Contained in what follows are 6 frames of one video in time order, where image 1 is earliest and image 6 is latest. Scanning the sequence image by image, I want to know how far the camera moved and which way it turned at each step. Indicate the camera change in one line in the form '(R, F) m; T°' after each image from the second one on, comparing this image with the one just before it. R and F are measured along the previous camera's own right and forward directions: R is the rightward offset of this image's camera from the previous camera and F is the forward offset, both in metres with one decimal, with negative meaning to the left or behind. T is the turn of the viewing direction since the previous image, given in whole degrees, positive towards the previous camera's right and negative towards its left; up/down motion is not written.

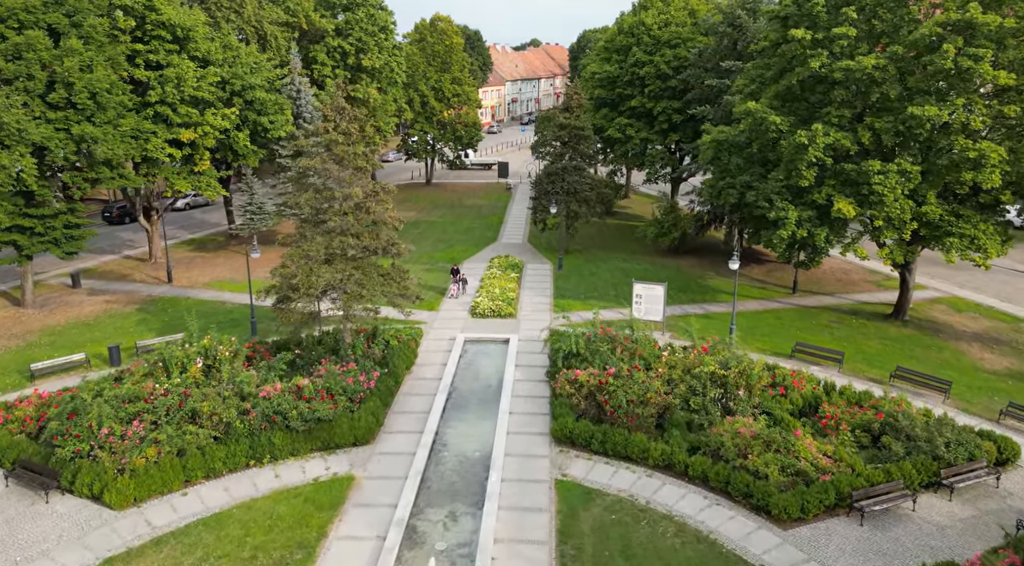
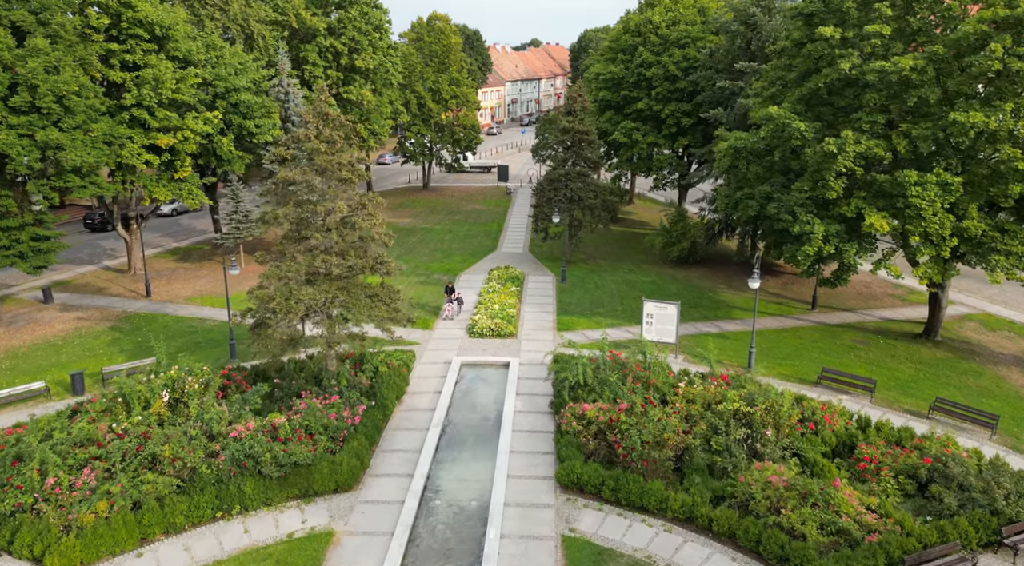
(0.0, +2.1) m; 0°
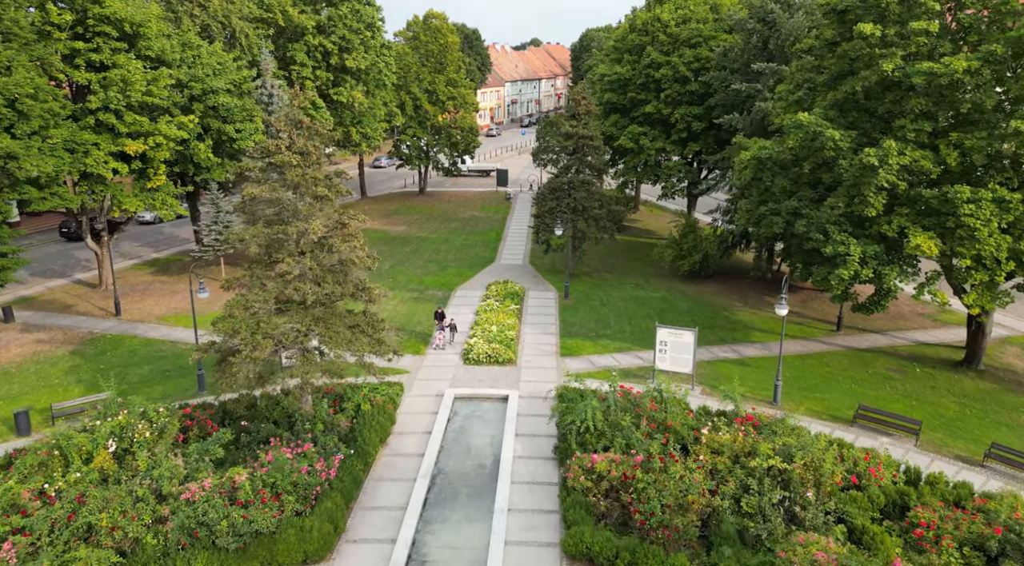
(0.0, +2.4) m; 0°
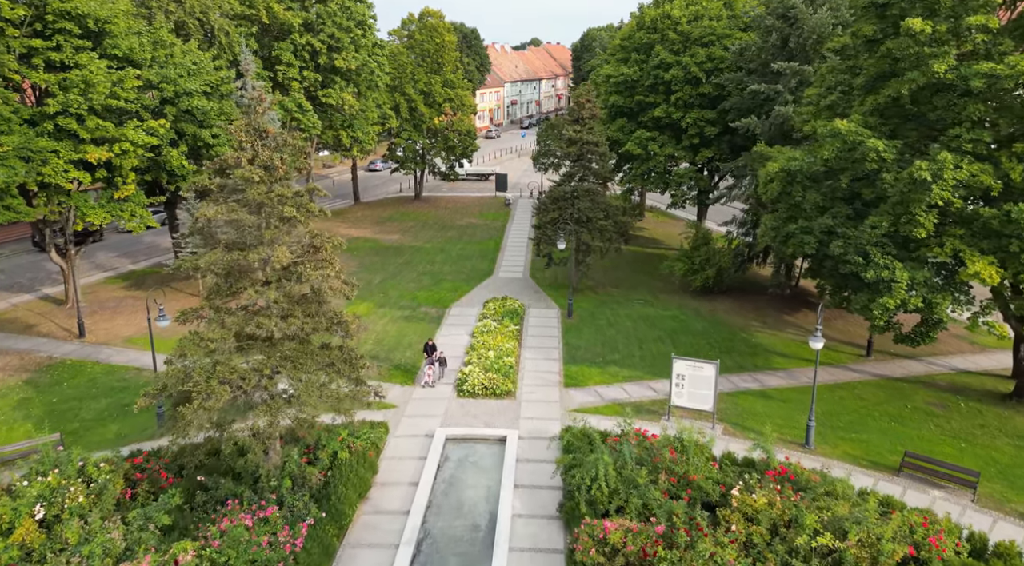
(0.0, +2.5) m; 0°
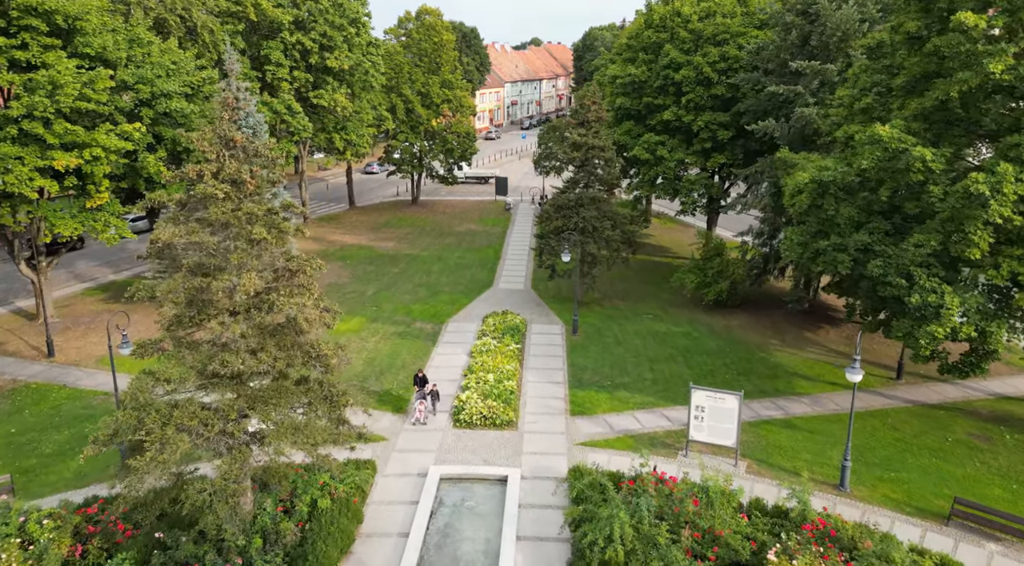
(0.0, +1.9) m; 0°
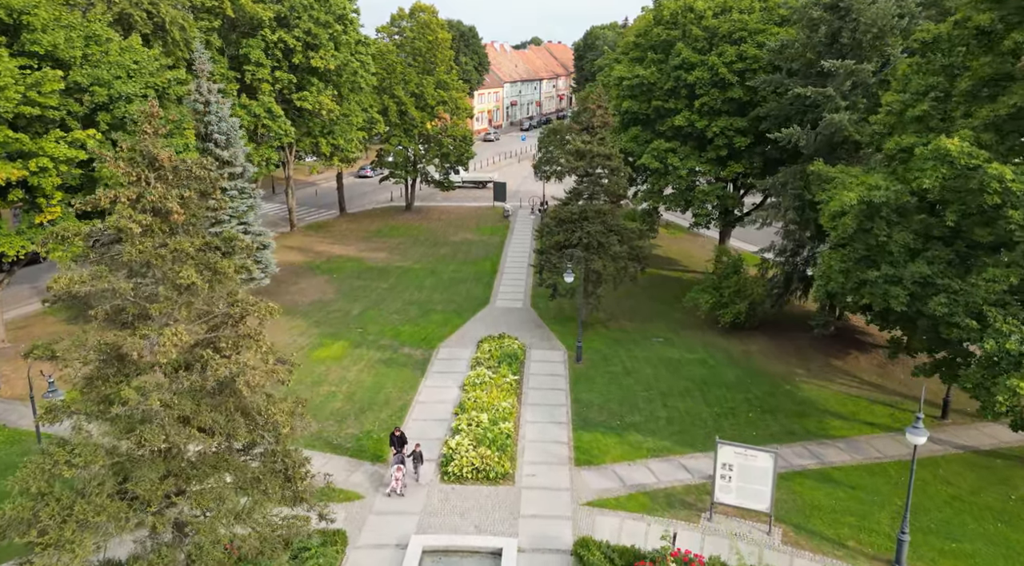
(+0.1, +2.7) m; 0°
